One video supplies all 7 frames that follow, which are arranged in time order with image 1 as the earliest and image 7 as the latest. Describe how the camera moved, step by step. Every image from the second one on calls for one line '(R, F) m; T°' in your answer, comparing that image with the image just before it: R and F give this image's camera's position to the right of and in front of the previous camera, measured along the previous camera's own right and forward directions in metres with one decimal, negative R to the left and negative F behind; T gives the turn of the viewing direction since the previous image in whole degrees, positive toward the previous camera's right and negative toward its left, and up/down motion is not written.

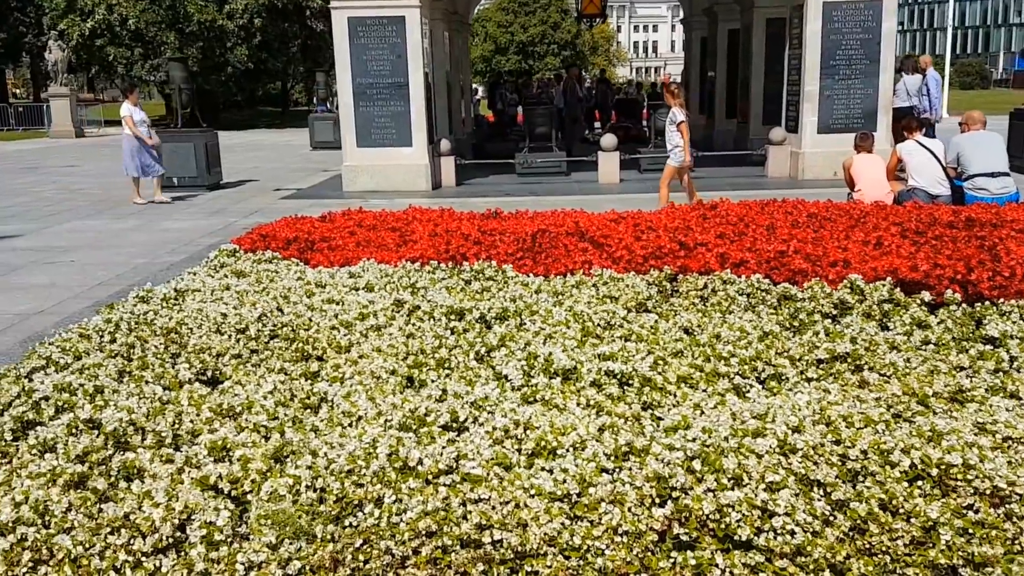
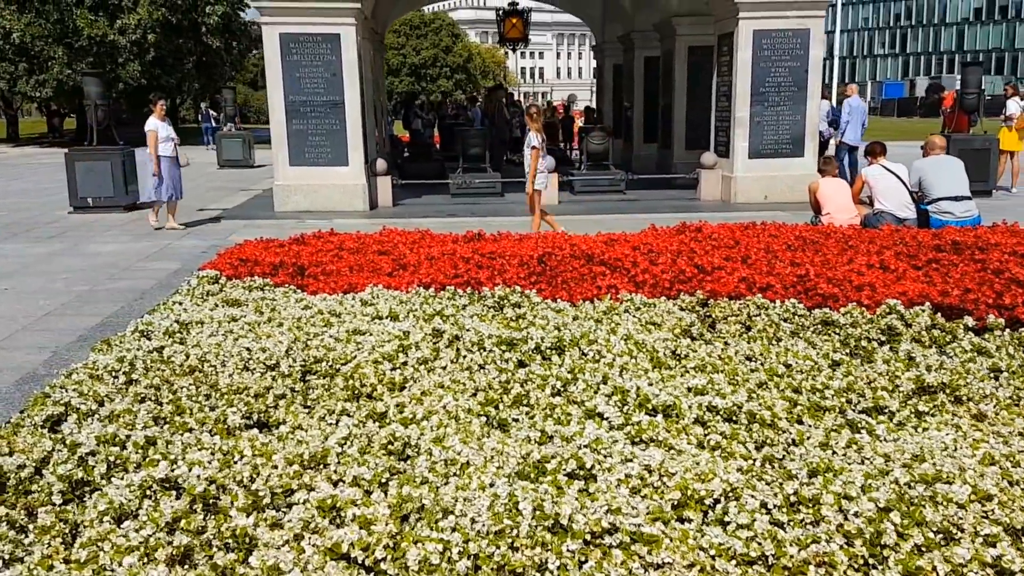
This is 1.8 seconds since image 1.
(-0.8, +0.3) m; +6°
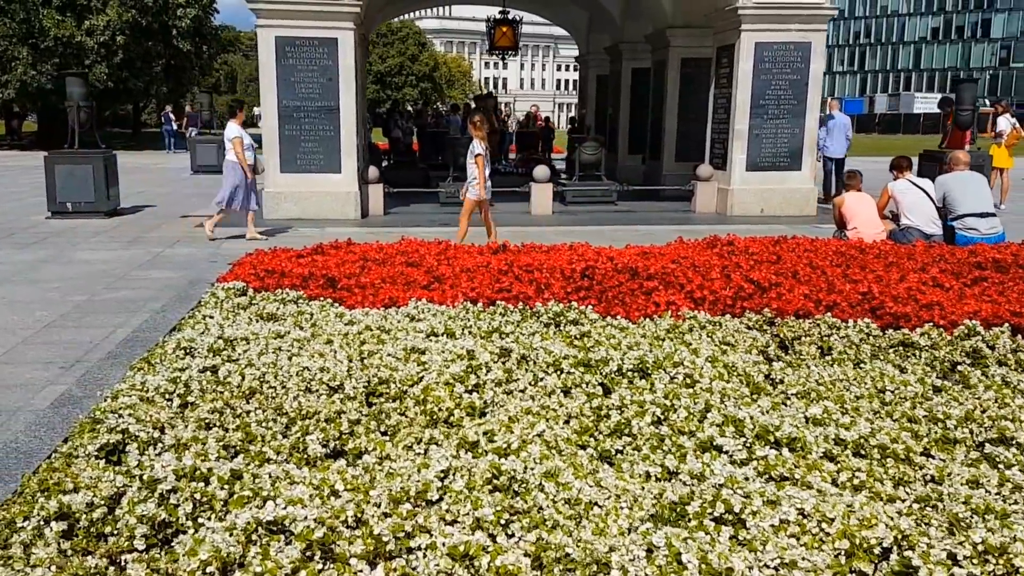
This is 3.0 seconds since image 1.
(-0.5, +0.3) m; +2°
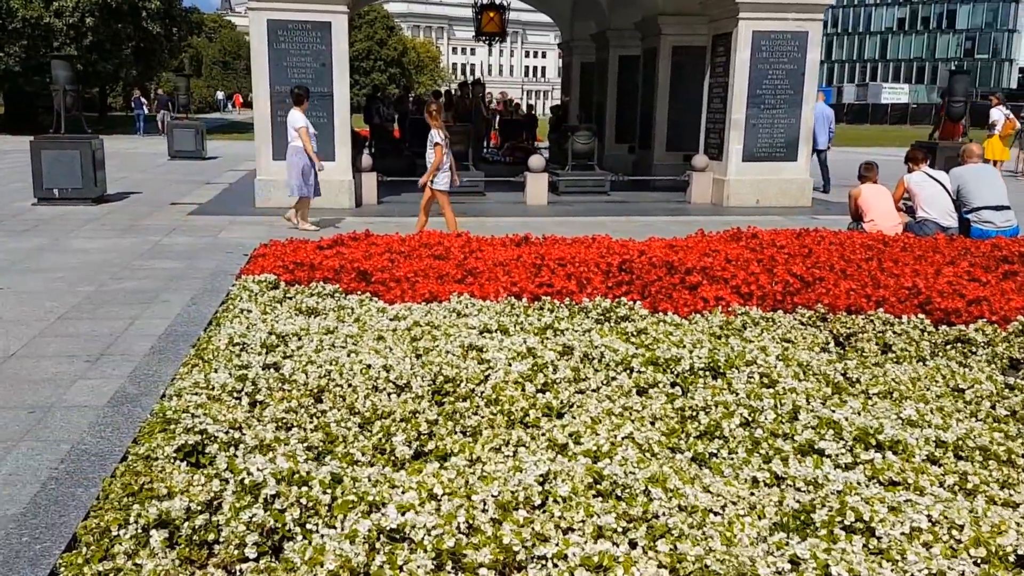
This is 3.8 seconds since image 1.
(-0.5, +0.1) m; +1°
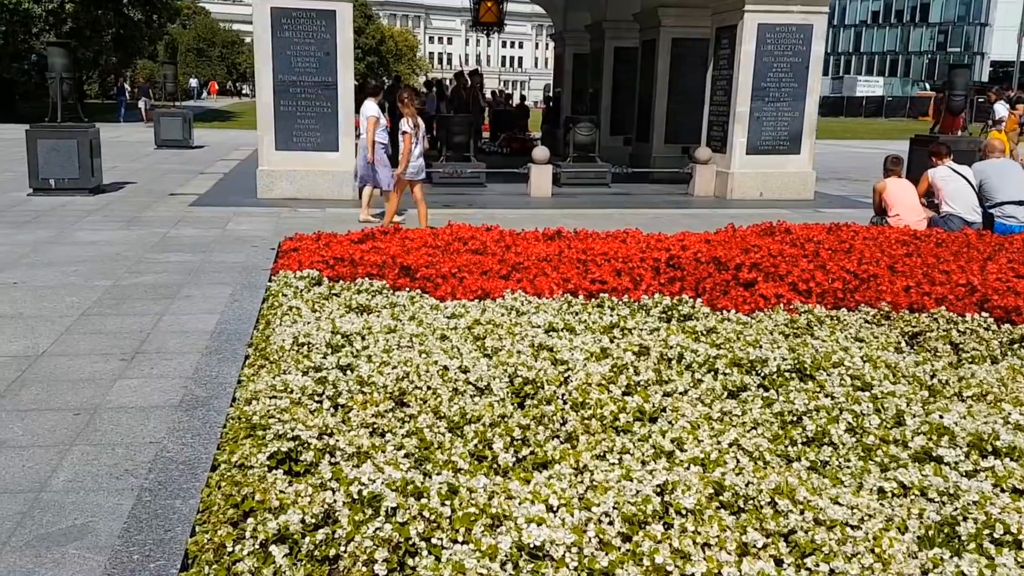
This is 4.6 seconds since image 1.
(-0.5, +0.1) m; +1°
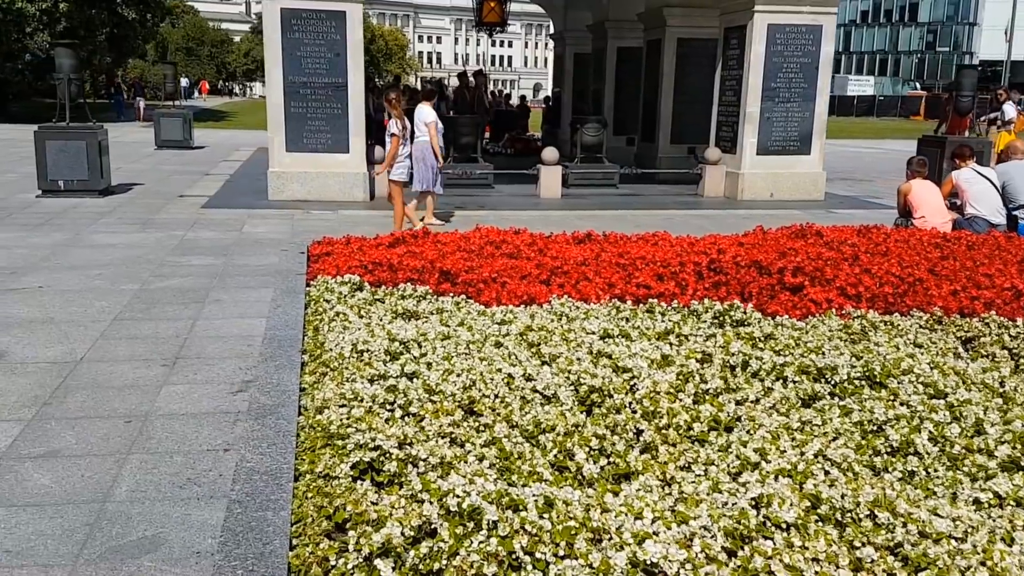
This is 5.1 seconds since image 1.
(-0.3, 0.0) m; 0°
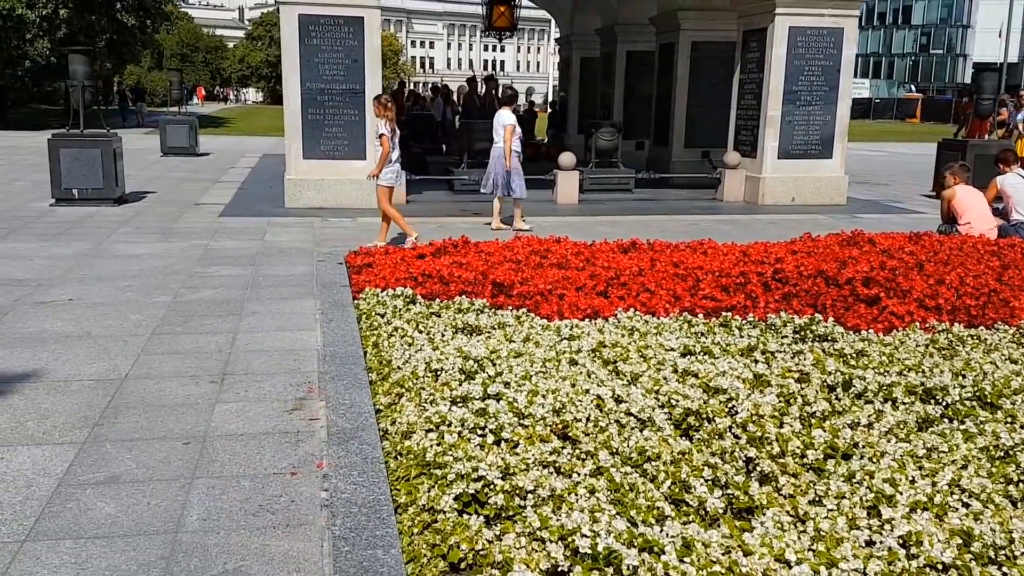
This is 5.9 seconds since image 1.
(-0.4, +0.2) m; 0°
